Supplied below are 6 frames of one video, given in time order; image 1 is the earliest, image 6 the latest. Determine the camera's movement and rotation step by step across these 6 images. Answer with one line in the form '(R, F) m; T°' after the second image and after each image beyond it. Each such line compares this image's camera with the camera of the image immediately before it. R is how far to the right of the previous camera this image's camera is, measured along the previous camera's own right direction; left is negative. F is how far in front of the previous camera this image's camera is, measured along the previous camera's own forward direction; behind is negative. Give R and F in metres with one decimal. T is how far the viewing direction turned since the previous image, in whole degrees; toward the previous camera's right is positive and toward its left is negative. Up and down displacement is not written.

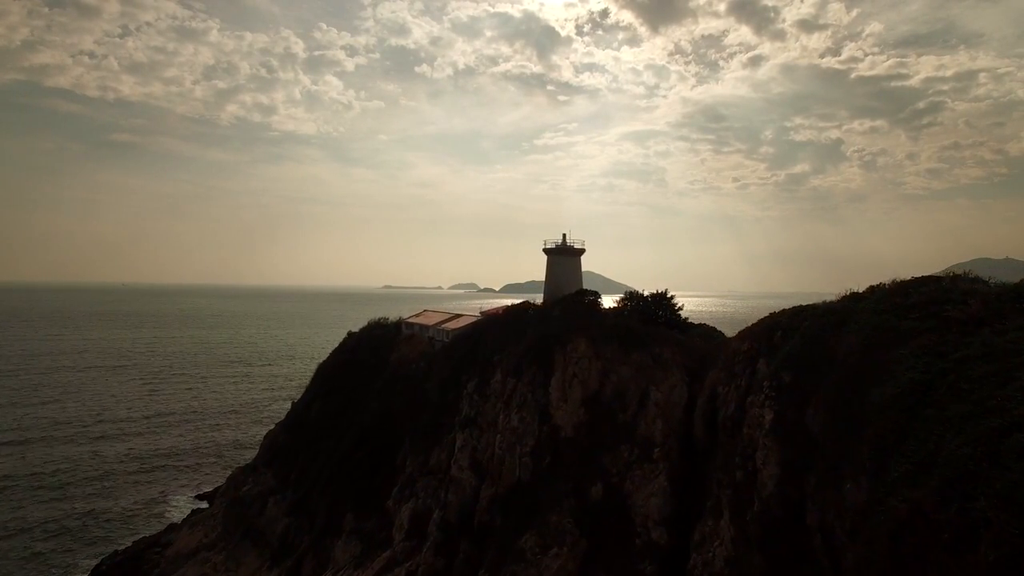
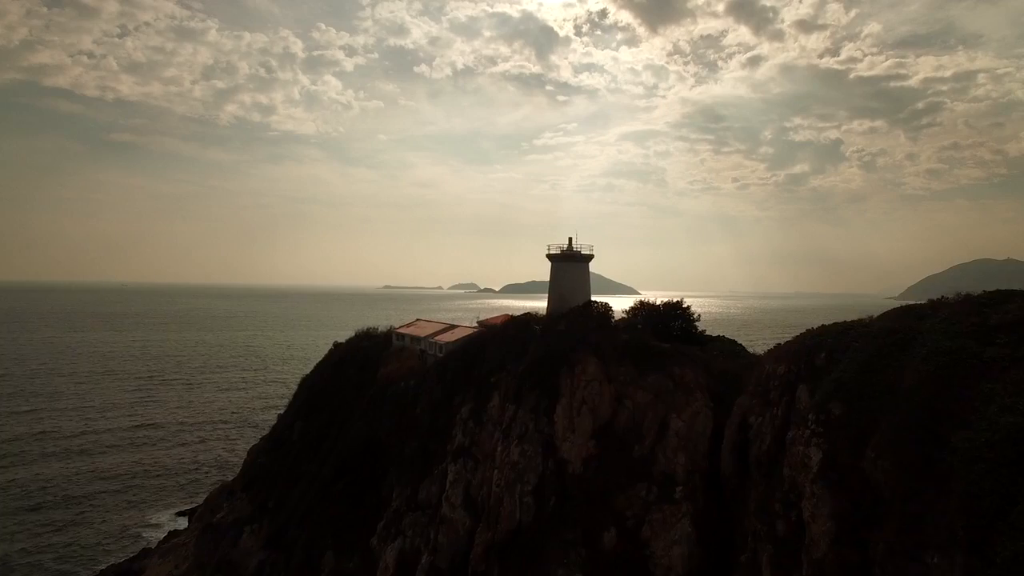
(0.0, +3.1) m; 0°
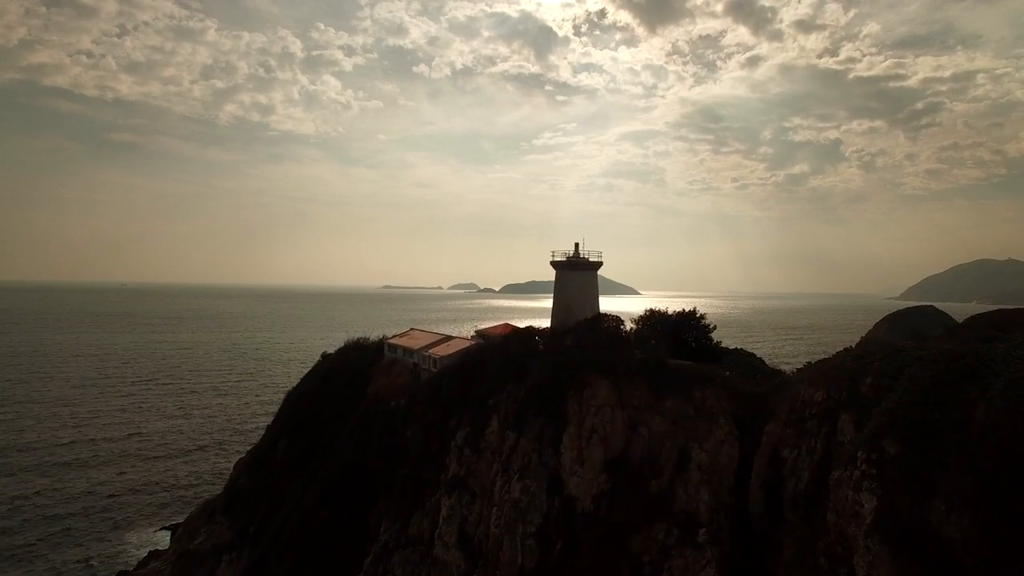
(-0.1, +2.4) m; 0°
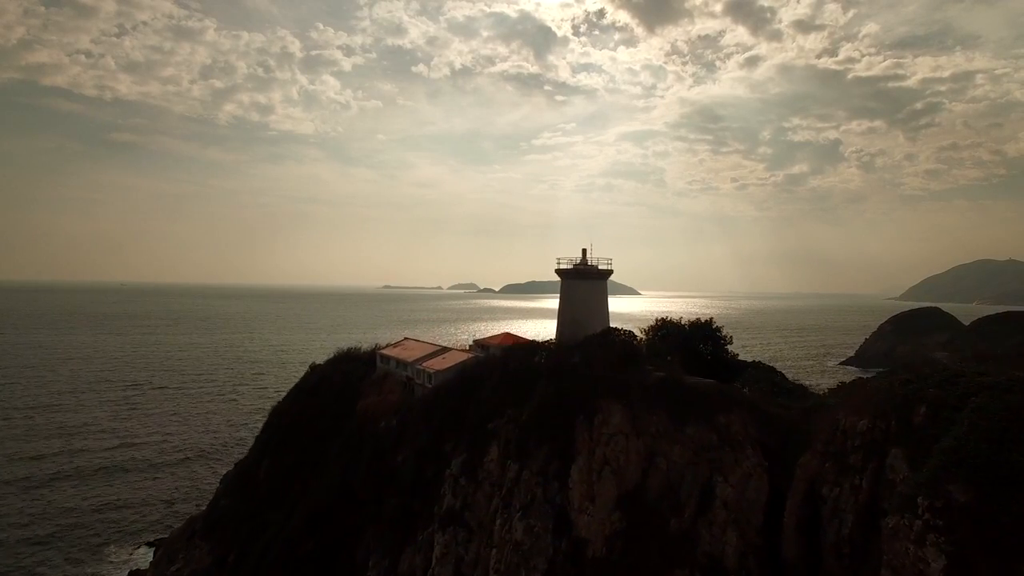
(-0.1, +2.1) m; 0°
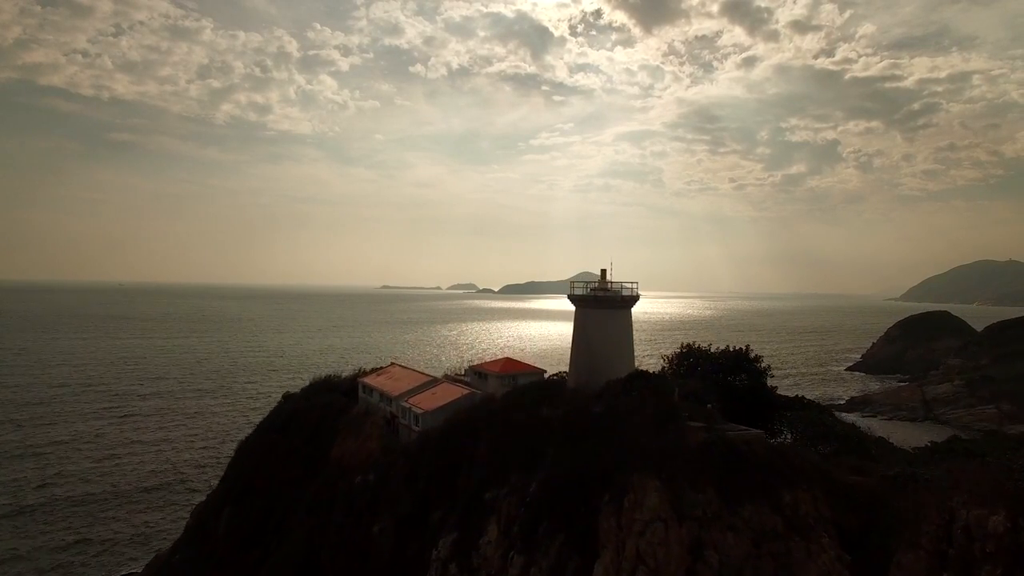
(-0.9, +2.6) m; 0°
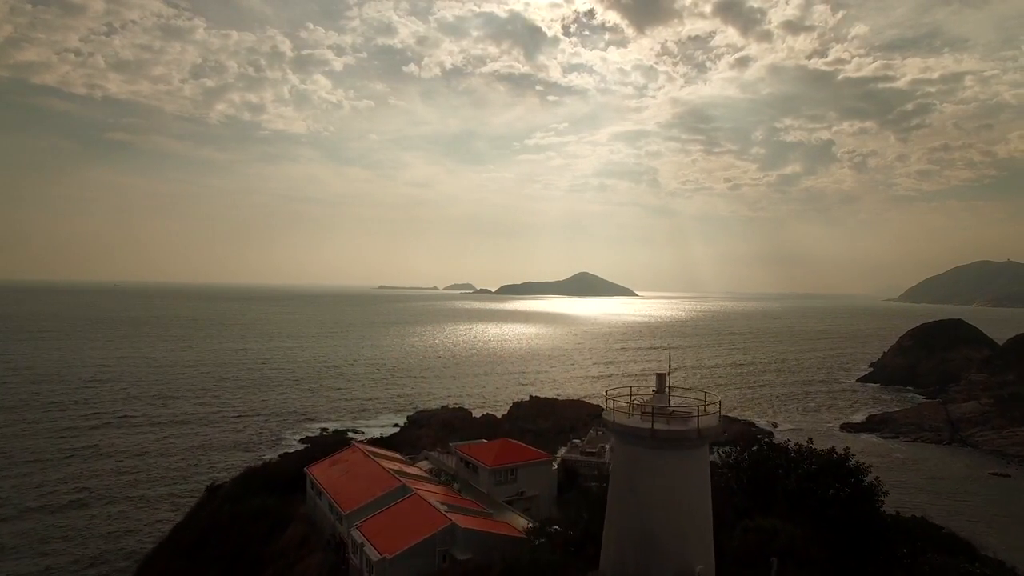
(-1.8, +4.5) m; 0°
